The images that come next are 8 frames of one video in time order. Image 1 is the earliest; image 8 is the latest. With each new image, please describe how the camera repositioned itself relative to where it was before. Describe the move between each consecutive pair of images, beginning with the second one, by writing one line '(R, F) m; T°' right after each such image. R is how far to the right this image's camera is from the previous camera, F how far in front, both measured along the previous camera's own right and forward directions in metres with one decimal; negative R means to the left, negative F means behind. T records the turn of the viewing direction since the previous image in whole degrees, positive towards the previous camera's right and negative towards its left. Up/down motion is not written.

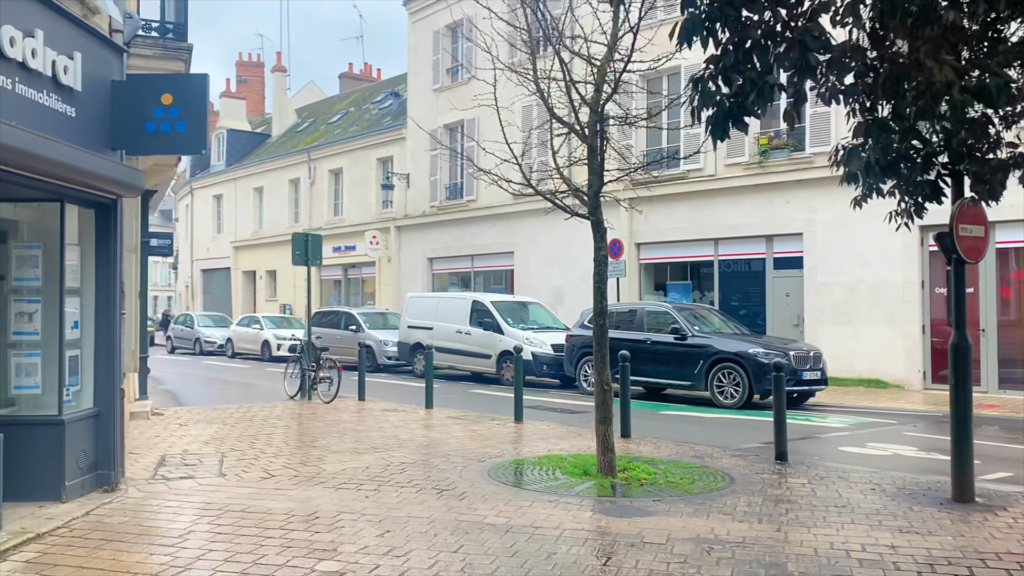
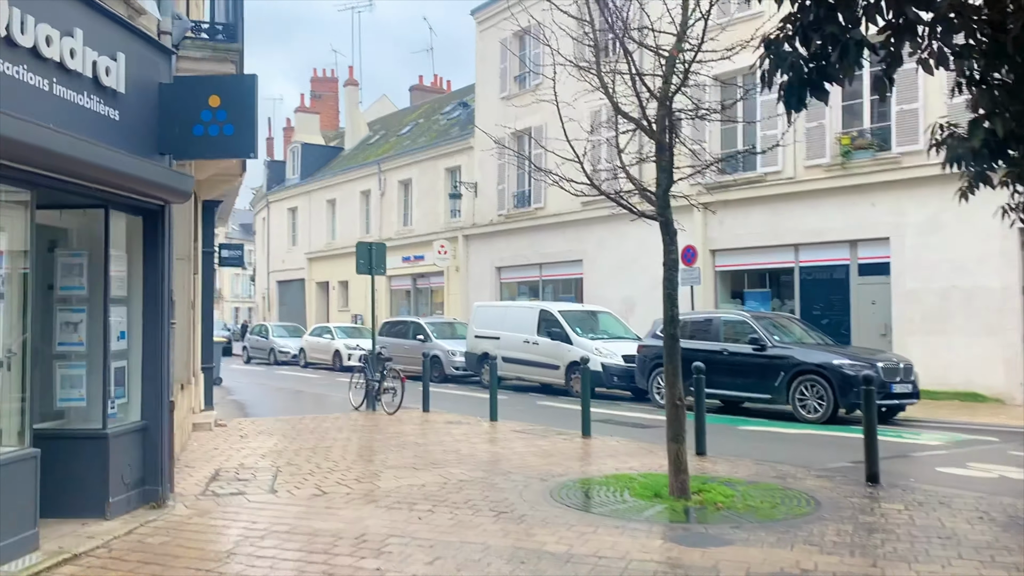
(+0.1, +0.4) m; -5°
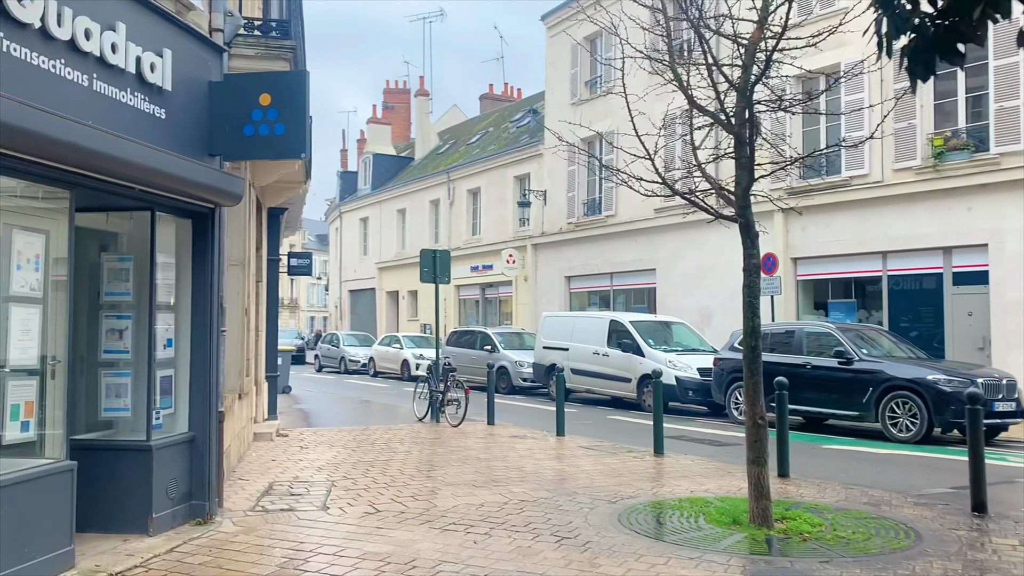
(0.0, +0.4) m; -5°
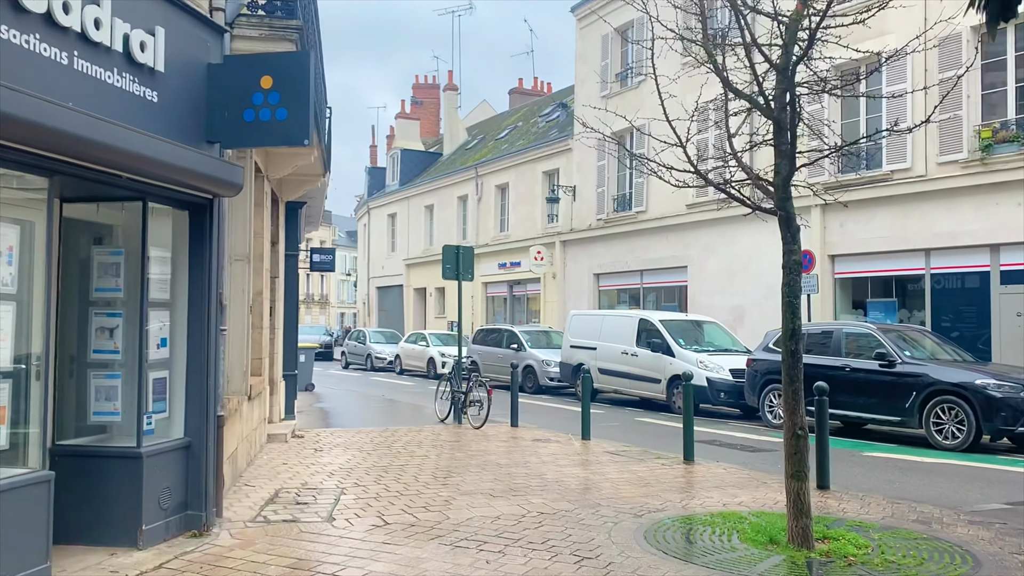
(+0.1, +0.4) m; -2°
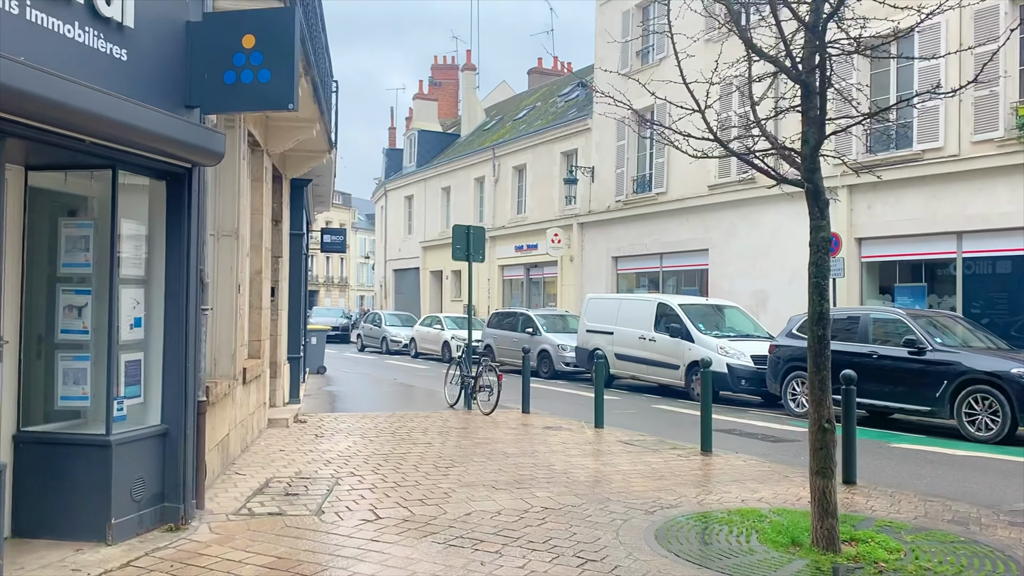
(+0.1, +0.4) m; -1°
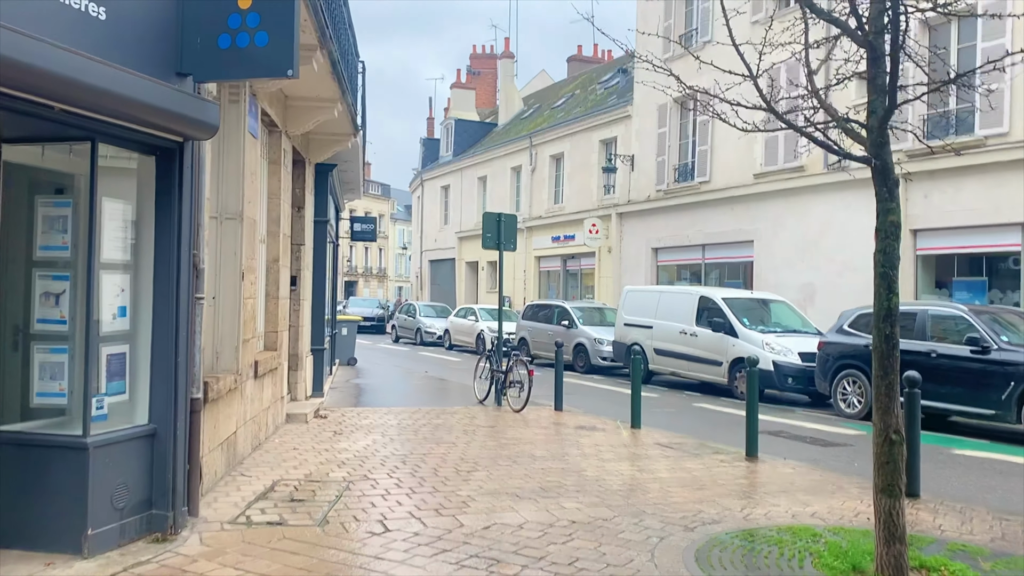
(+0.1, +0.5) m; -3°
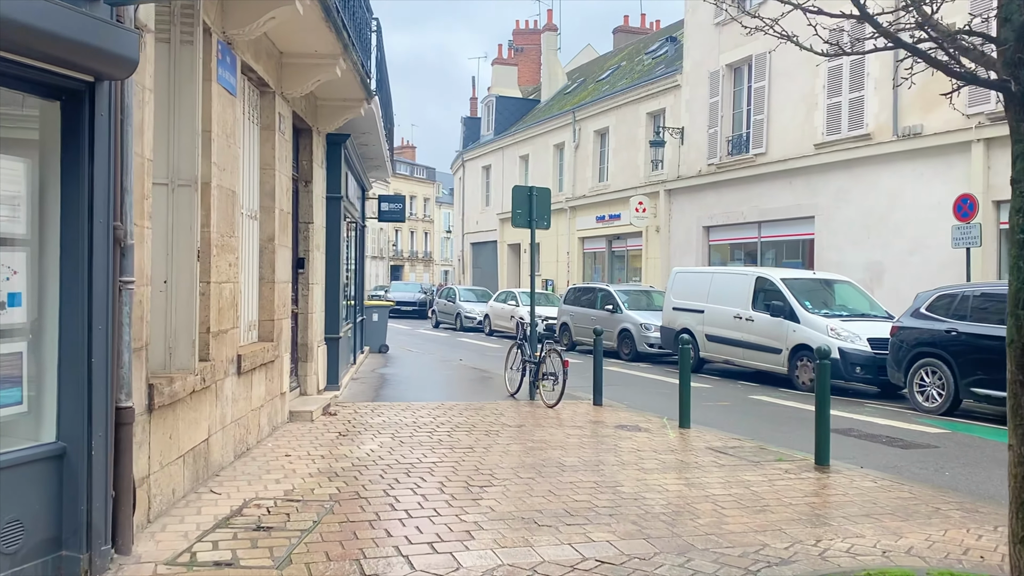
(+0.2, +0.9) m; -3°
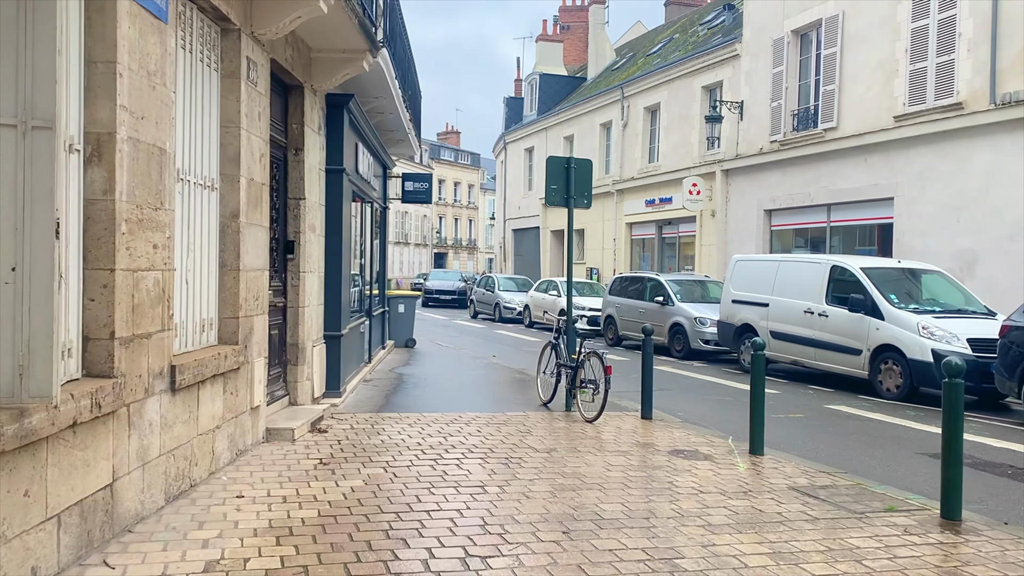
(+0.1, +1.4) m; -3°
